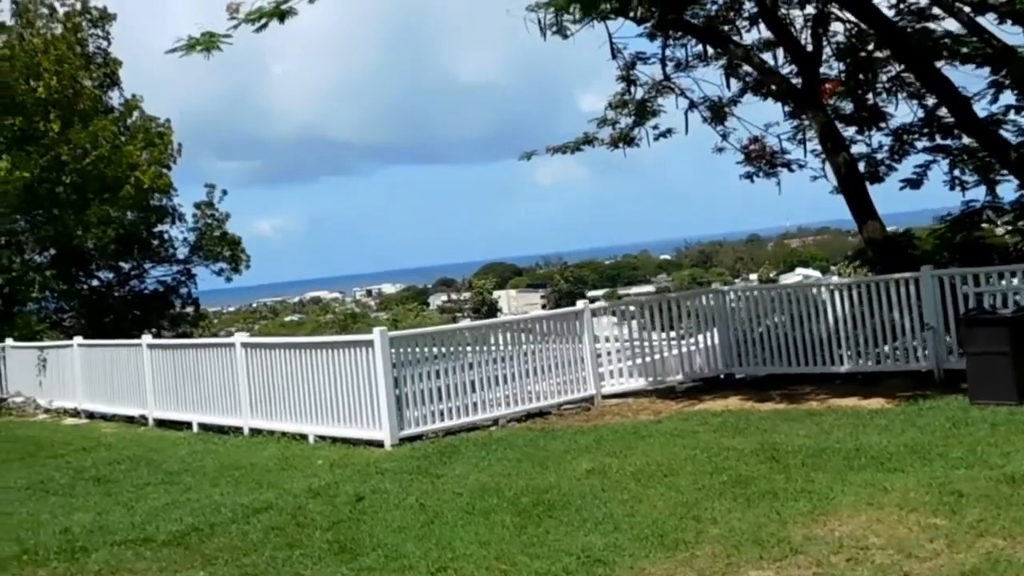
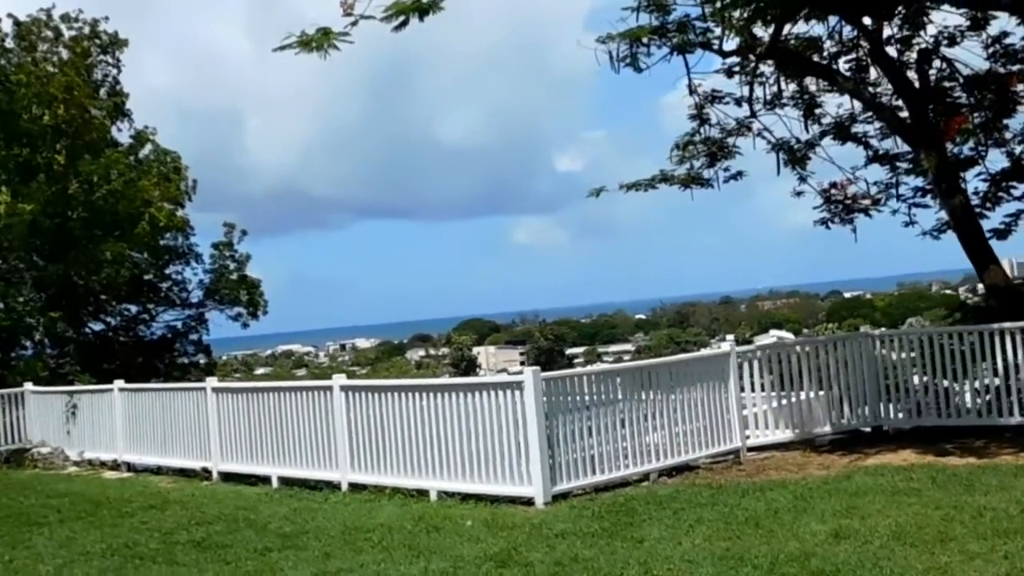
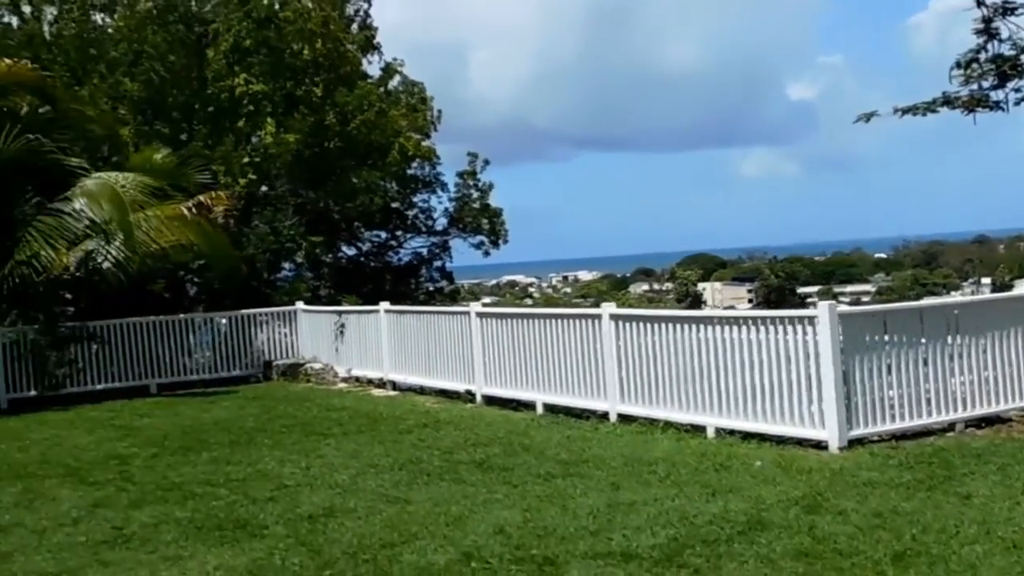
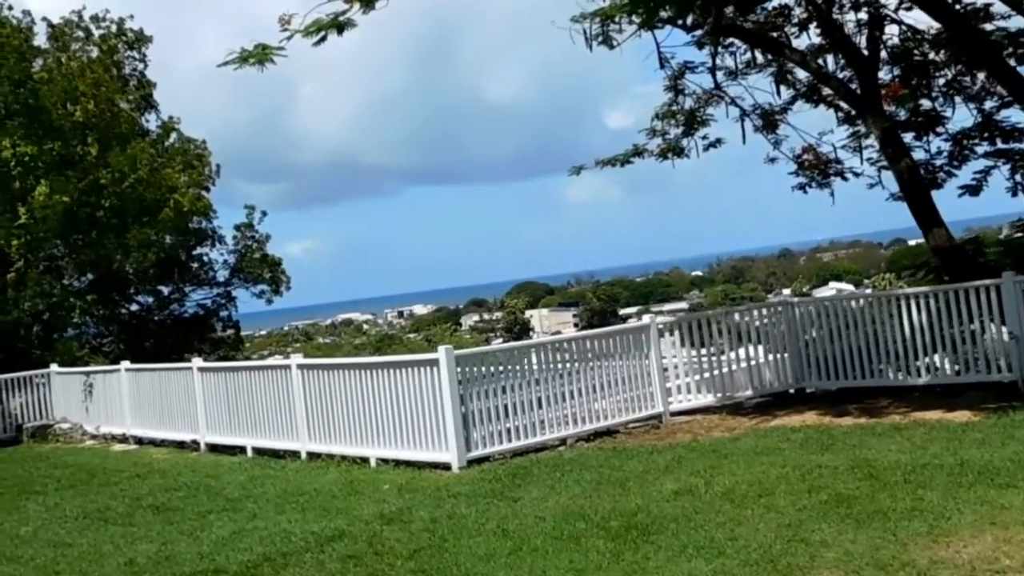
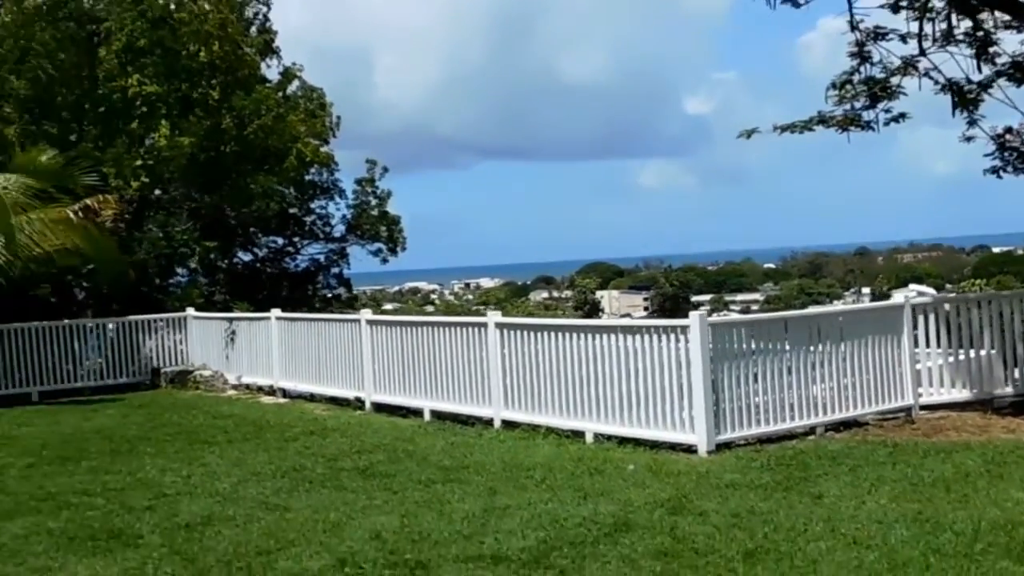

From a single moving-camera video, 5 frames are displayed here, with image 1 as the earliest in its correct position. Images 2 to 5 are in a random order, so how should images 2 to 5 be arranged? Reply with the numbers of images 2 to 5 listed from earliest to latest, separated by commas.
4, 2, 5, 3
